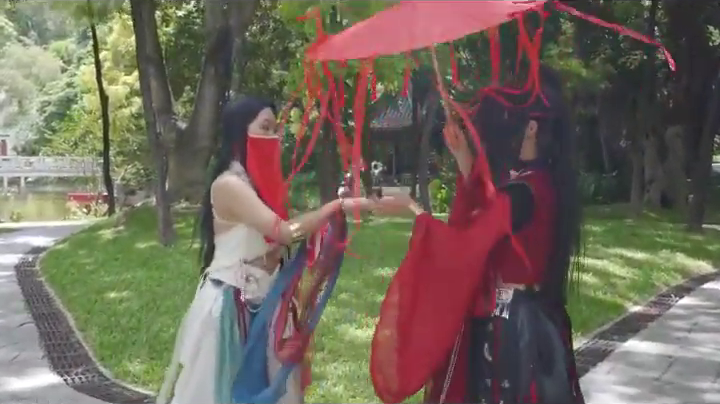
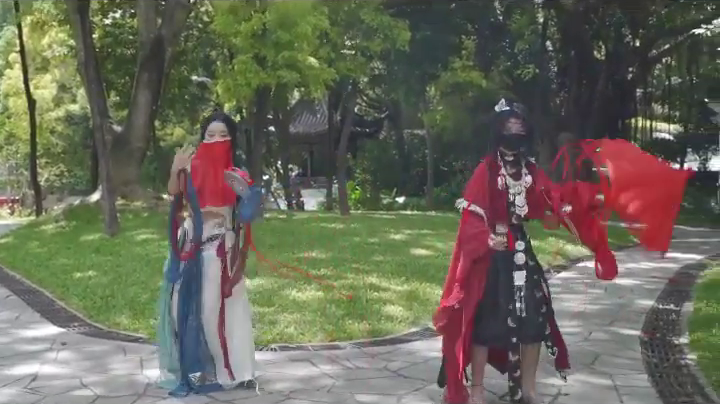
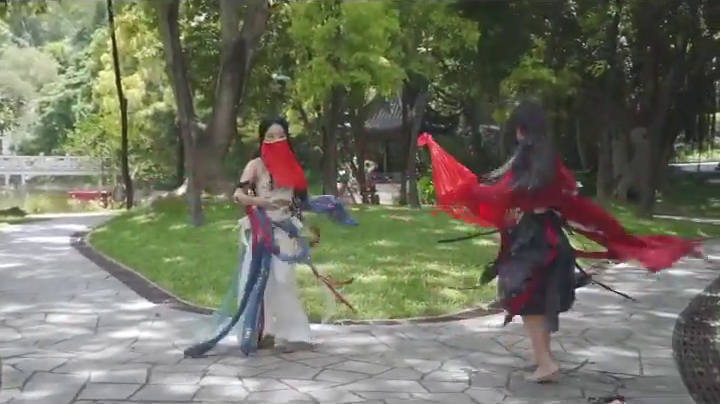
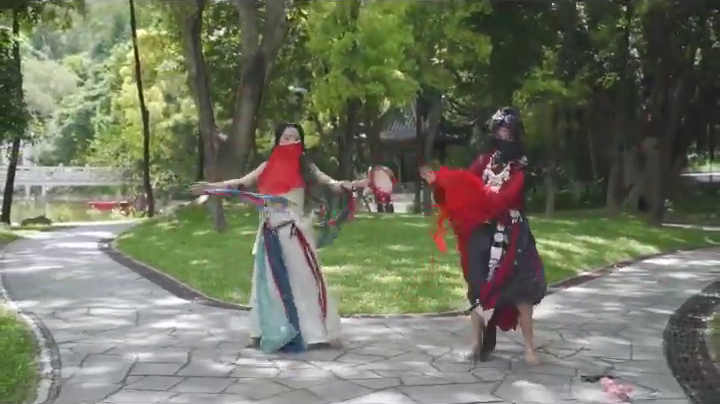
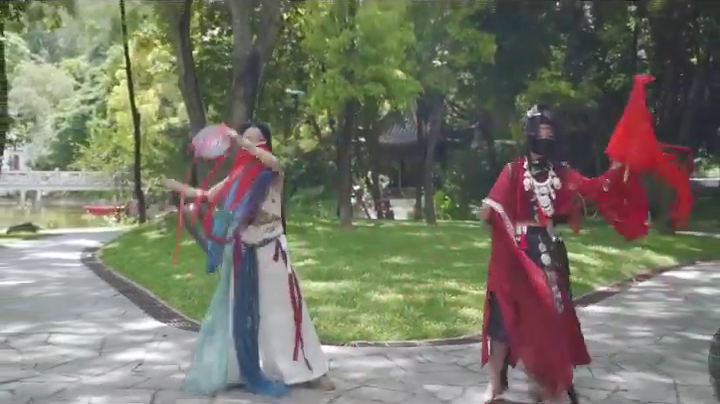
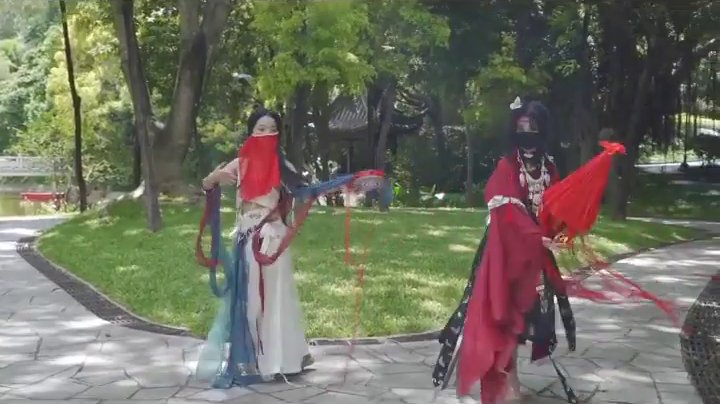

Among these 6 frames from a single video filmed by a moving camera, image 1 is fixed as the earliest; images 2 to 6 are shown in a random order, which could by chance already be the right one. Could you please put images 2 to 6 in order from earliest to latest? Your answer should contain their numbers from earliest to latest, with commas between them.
5, 4, 3, 6, 2
